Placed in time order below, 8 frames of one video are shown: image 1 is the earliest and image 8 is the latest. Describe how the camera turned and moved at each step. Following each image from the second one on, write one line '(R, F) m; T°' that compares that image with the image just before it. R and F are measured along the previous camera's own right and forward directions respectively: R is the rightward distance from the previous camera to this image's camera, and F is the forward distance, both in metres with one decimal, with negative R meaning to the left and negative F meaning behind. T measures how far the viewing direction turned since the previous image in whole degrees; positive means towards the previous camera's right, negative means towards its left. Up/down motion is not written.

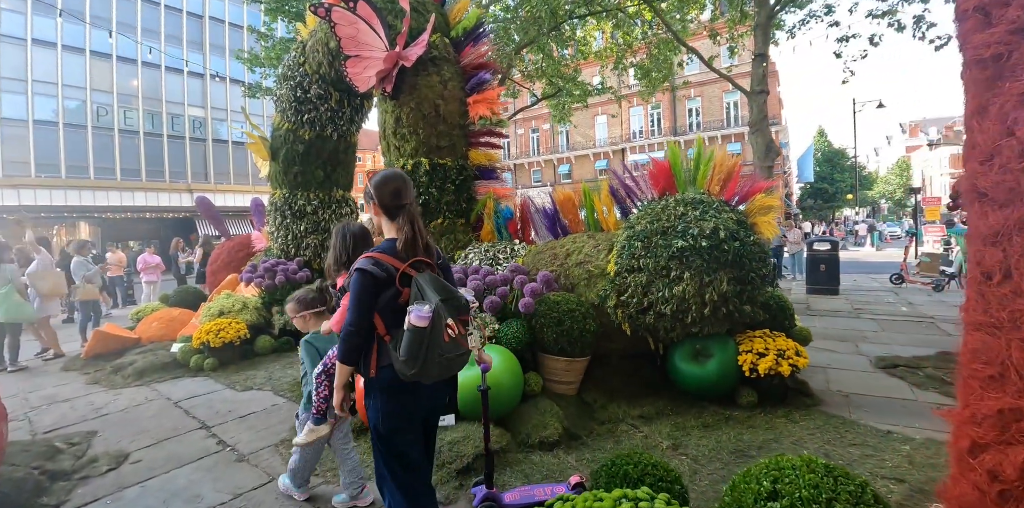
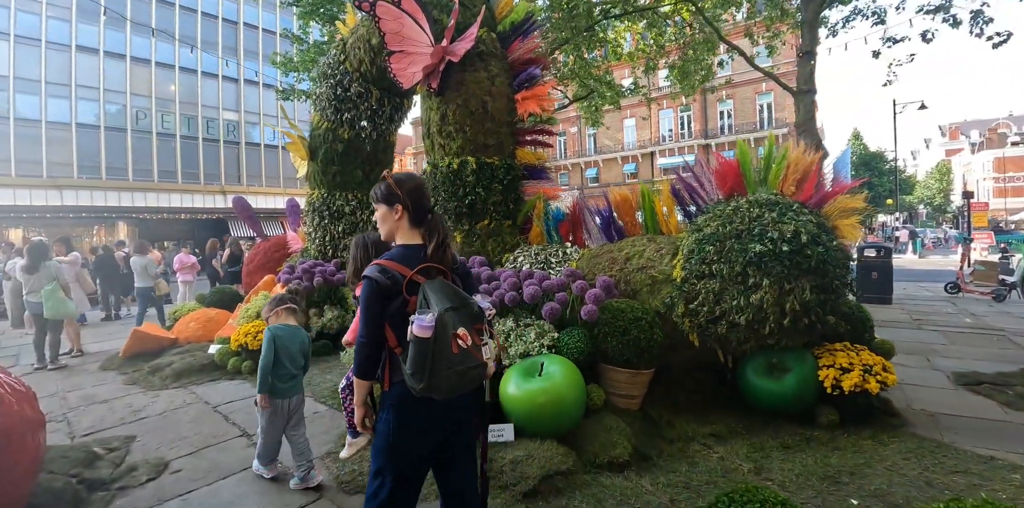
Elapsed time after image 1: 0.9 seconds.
(-0.3, +0.2) m; -3°
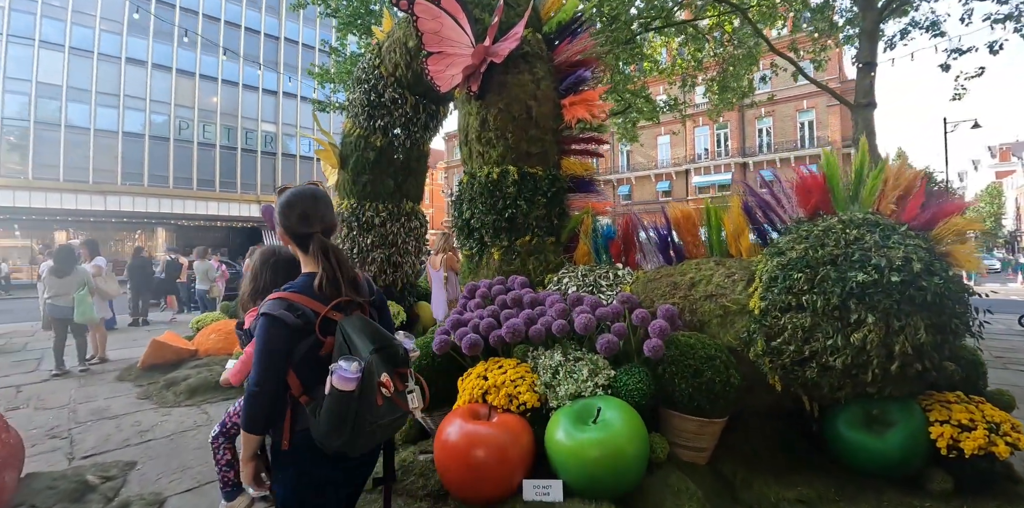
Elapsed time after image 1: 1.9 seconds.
(-0.1, +0.4) m; -3°
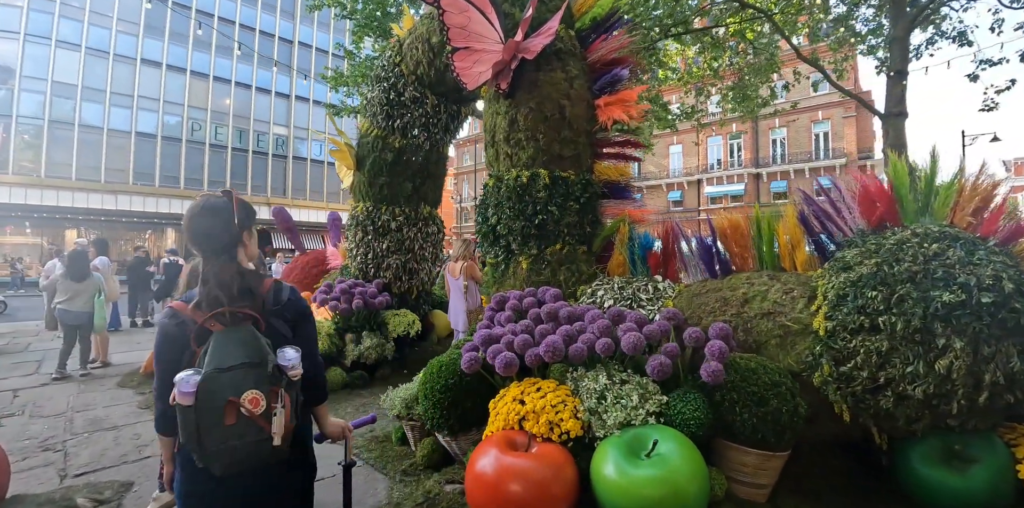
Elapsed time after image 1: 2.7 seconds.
(-0.2, +0.3) m; -1°
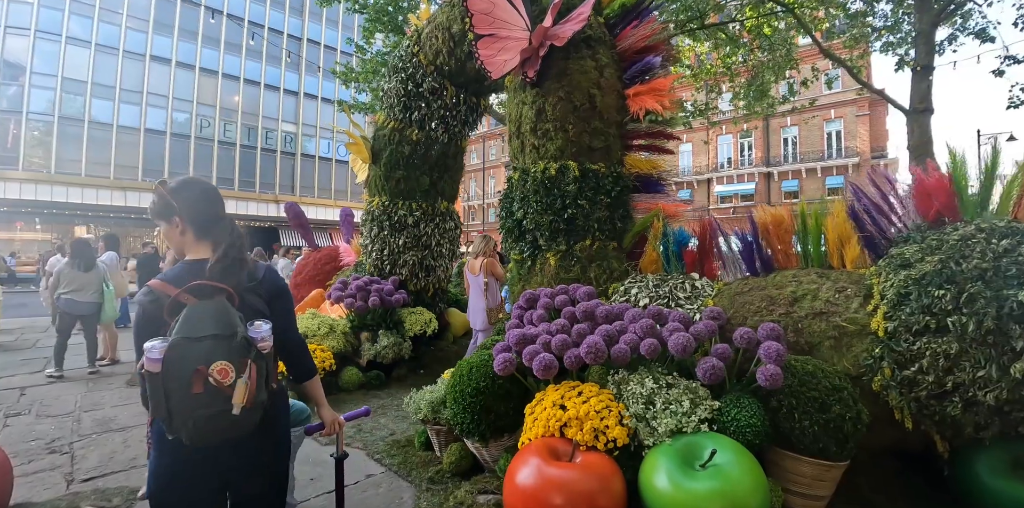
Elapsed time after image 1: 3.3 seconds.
(-0.2, +0.2) m; -1°
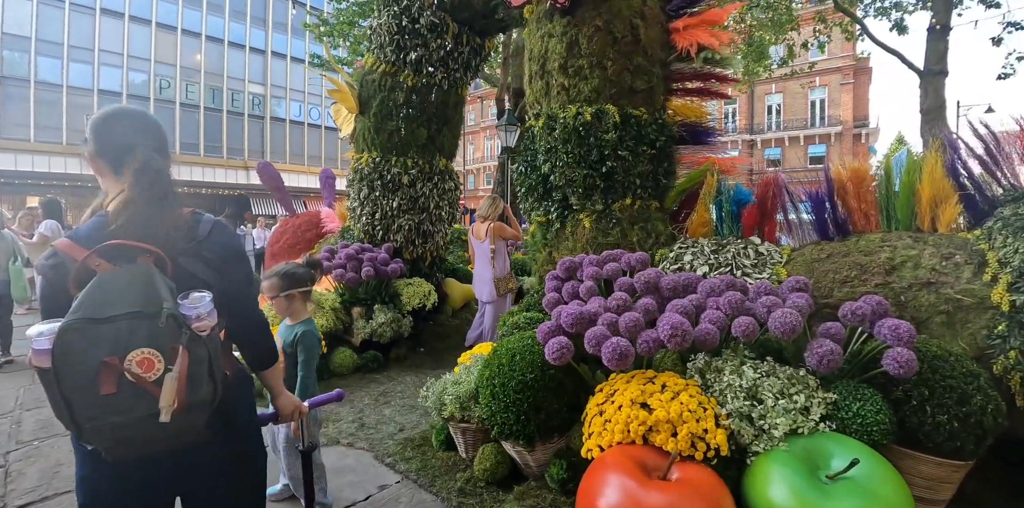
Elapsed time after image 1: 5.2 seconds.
(-0.3, +0.6) m; +3°
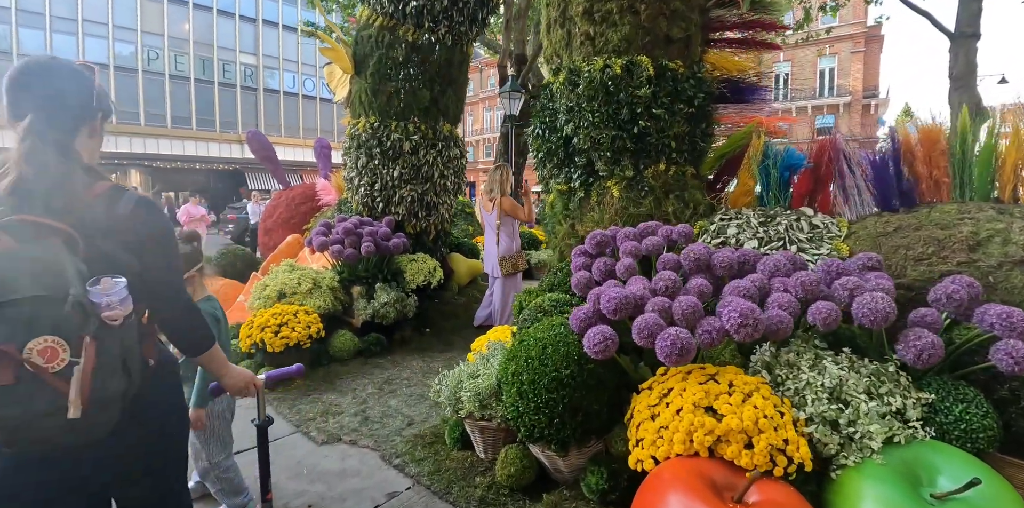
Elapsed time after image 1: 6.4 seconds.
(-0.1, +0.3) m; 0°
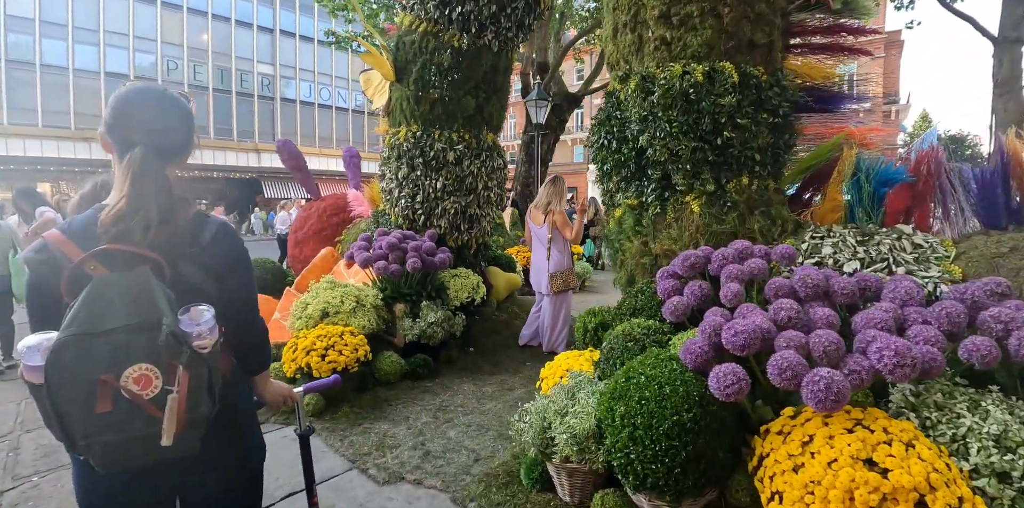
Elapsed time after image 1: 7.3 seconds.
(-0.3, +0.2) m; -1°
